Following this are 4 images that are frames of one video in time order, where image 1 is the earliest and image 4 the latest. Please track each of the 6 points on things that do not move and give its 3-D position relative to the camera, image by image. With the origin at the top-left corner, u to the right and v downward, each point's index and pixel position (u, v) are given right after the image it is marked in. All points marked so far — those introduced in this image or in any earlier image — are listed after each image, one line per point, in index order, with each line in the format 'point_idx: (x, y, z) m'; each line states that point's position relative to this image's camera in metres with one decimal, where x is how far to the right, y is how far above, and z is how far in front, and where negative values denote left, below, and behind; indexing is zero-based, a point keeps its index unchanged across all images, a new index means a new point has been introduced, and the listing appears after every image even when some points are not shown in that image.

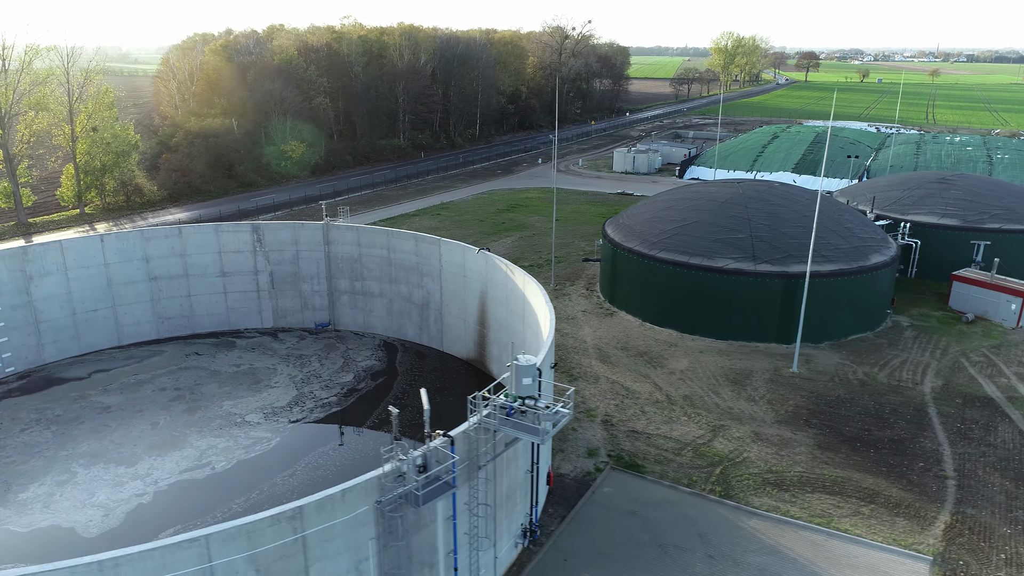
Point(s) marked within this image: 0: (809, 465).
0: (+6.7, -4.0, +16.9) m
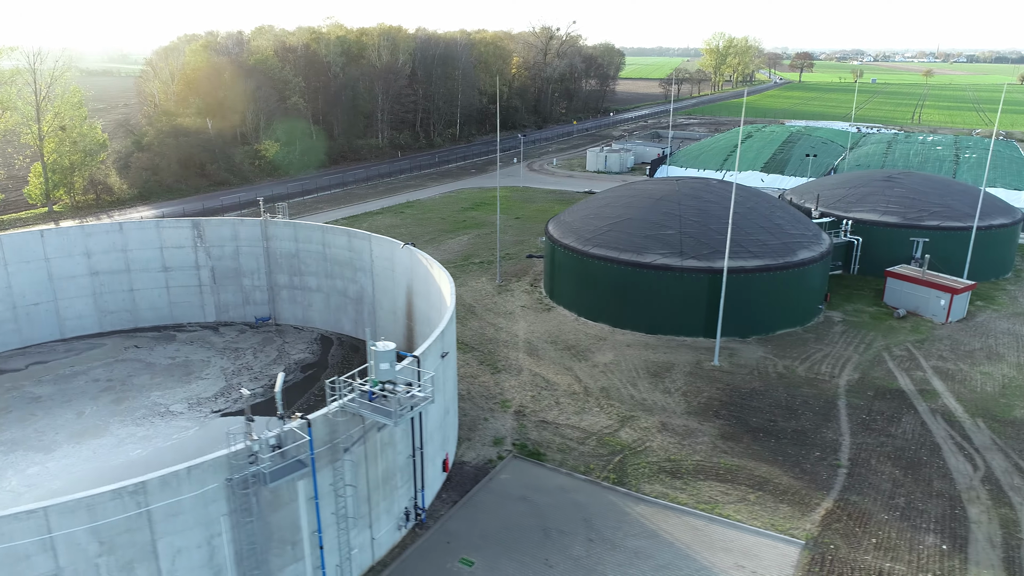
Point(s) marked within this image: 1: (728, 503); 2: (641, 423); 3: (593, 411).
0: (+4.5, -3.8, +17.4) m
1: (+4.5, -4.5, +15.5) m
2: (+3.2, -3.4, +18.7) m
3: (+2.1, -3.2, +19.2) m
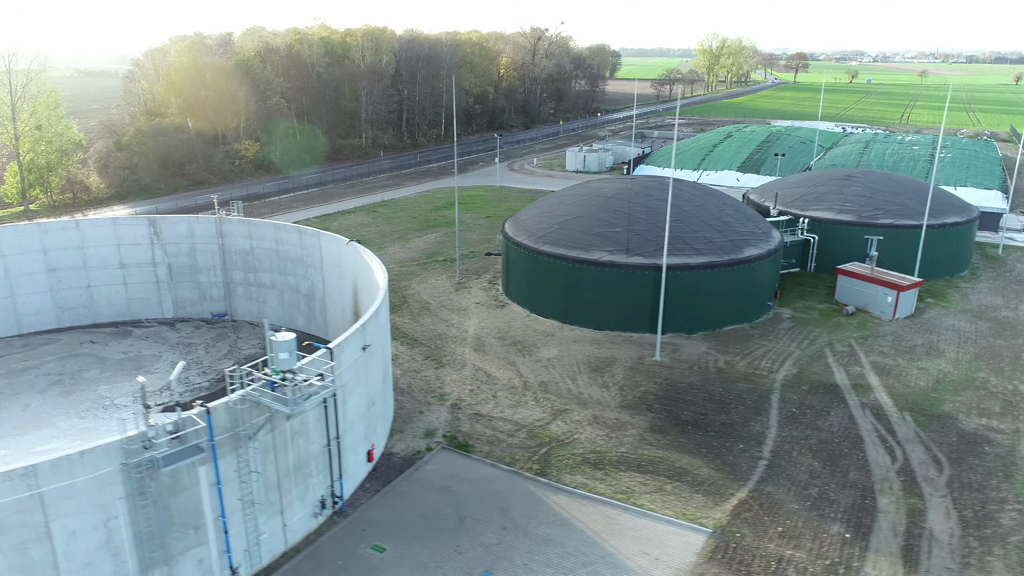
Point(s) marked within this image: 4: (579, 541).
0: (+2.9, -3.7, +17.7) m
1: (+2.8, -4.3, +15.9) m
2: (+1.6, -3.3, +19.0) m
3: (+0.4, -3.1, +19.6) m
4: (+1.3, -4.8, +14.3) m
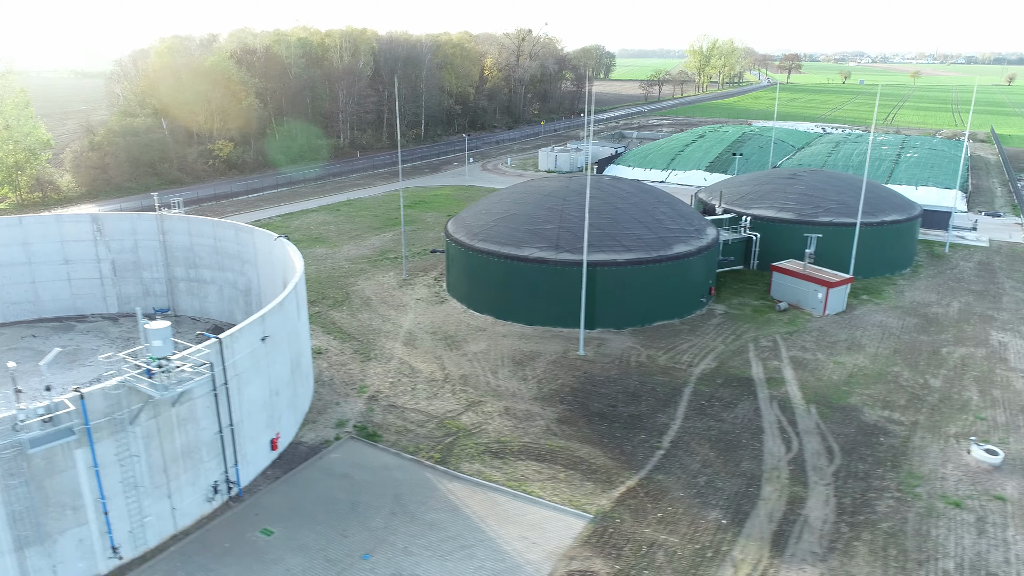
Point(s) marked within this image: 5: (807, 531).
0: (+0.6, -3.6, +18.1) m
1: (+0.6, -4.2, +16.3) m
2: (-0.7, -3.1, +19.5) m
3: (-1.8, -2.9, +20.0) m
4: (-1.0, -4.7, +14.8) m
5: (+5.7, -4.7, +14.5) m
